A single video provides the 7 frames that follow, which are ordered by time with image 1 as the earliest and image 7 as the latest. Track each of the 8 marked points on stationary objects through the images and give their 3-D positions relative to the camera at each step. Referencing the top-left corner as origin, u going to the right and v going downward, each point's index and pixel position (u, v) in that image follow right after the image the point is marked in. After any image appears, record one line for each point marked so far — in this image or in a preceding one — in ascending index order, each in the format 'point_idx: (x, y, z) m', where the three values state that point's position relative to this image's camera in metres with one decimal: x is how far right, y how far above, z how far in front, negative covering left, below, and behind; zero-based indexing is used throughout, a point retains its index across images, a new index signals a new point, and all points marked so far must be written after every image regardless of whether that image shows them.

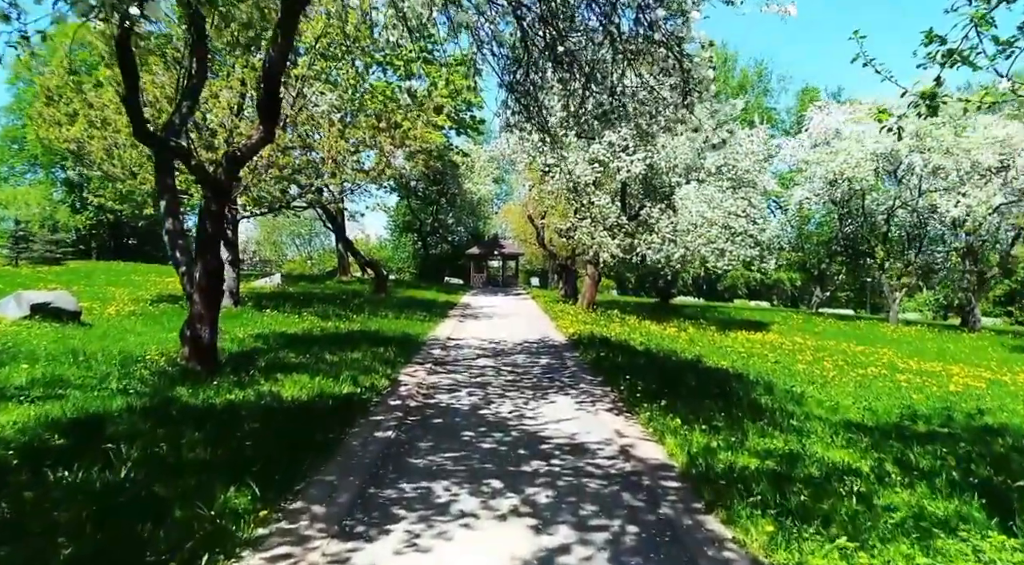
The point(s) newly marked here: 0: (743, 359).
0: (+6.0, -2.0, +15.9) m
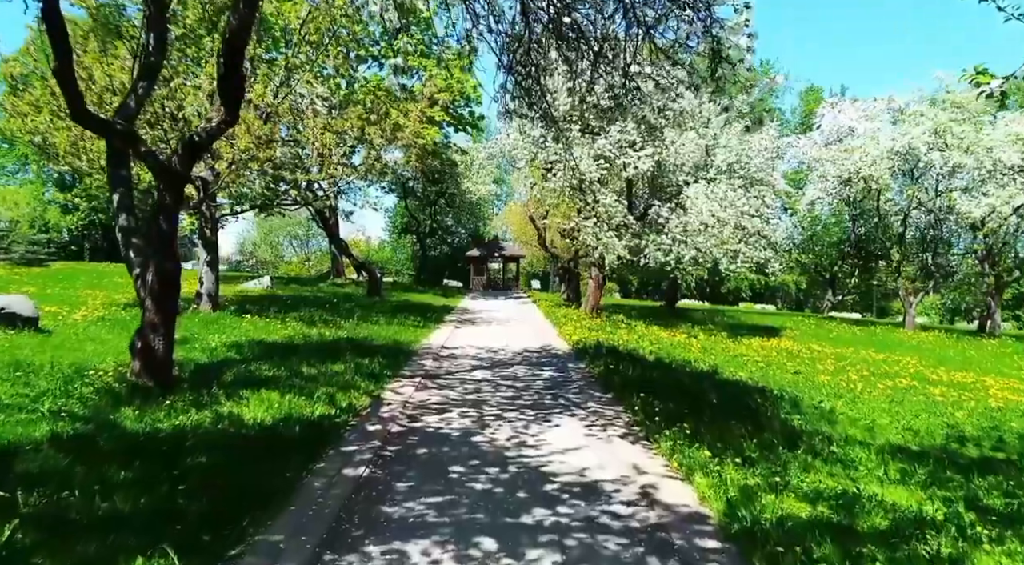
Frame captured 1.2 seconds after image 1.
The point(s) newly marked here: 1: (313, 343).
0: (+6.0, -2.1, +14.7) m
1: (-4.3, -1.3, +13.4) m
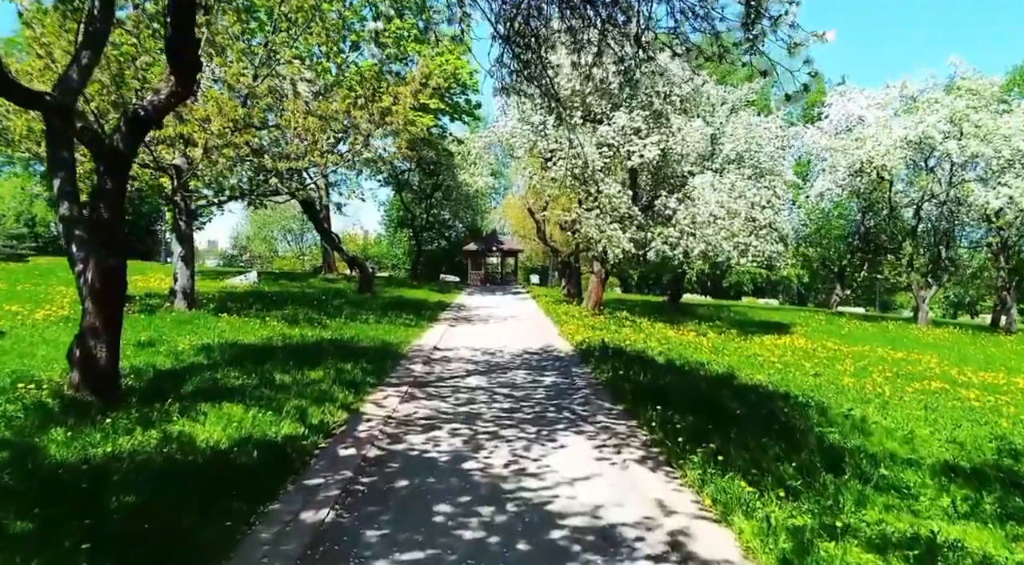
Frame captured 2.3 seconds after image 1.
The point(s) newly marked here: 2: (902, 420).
0: (+5.9, -2.0, +13.6) m
1: (-4.4, -1.2, +12.3) m
2: (+6.4, -2.3, +10.0) m
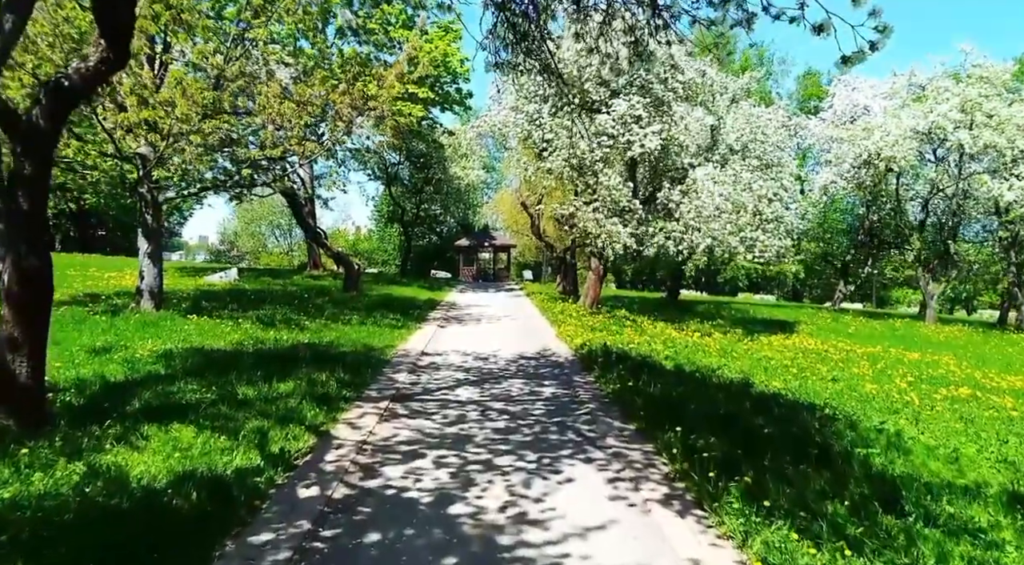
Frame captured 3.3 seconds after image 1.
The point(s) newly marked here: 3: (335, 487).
0: (+5.8, -2.0, +12.6) m
1: (-4.5, -1.2, +11.1) m
2: (+6.3, -2.3, +9.0) m
3: (-1.5, -1.8, +5.4) m
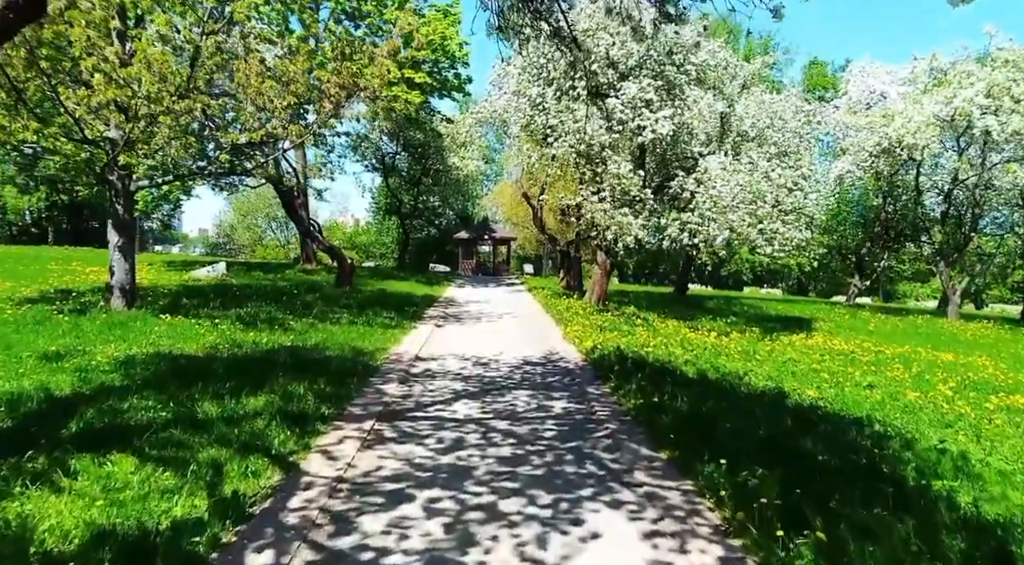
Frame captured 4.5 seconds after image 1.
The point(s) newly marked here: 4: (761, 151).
0: (+5.9, -1.9, +11.4) m
1: (-4.4, -1.2, +9.9) m
2: (+6.4, -2.2, +7.9) m
3: (-1.5, -1.8, +4.2) m
4: (+8.1, +4.2, +19.8) m
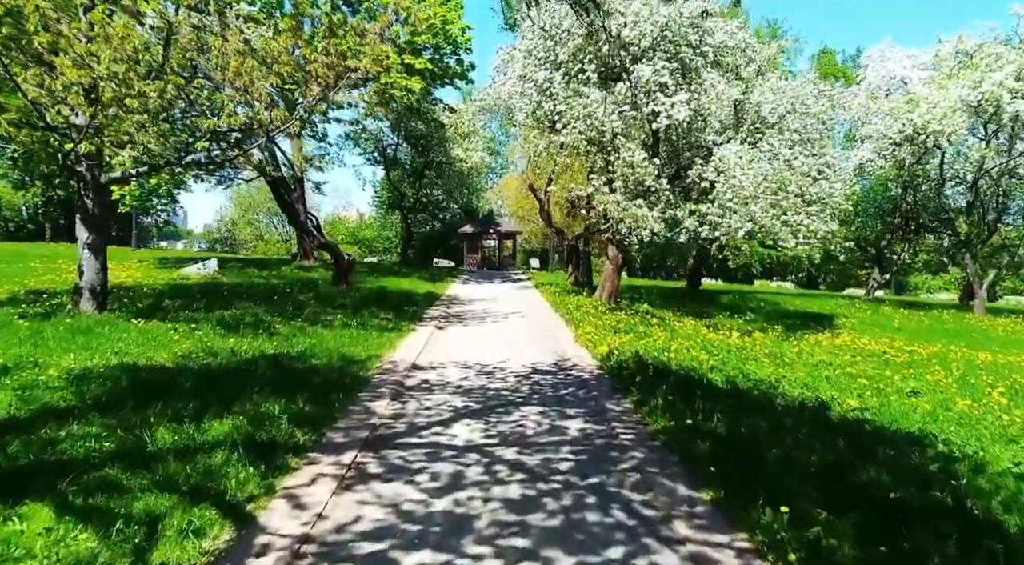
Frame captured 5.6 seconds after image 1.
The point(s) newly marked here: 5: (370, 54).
0: (+6.0, -1.8, +10.3) m
1: (-4.3, -1.2, +8.9) m
2: (+6.5, -2.2, +6.7) m
3: (-1.4, -1.9, +3.1) m
4: (+8.2, +4.4, +18.6) m
5: (-2.9, +4.6, +12.4) m
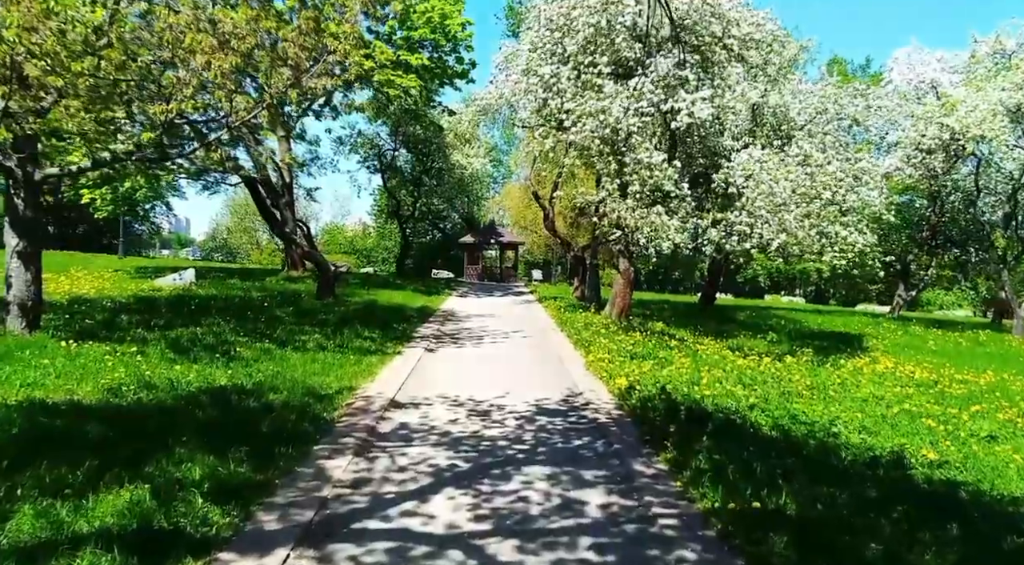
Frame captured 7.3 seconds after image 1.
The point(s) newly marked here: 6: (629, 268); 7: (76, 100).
0: (+6.0, -2.2, +8.5) m
1: (-4.3, -1.4, +7.1) m
2: (+6.5, -2.5, +4.9) m
3: (-1.4, -2.0, +1.4) m
4: (+8.3, +3.9, +16.9) m
5: (-2.8, +4.4, +10.8) m
6: (+3.6, +0.5, +18.9) m
7: (-6.7, +2.8, +9.5) m
